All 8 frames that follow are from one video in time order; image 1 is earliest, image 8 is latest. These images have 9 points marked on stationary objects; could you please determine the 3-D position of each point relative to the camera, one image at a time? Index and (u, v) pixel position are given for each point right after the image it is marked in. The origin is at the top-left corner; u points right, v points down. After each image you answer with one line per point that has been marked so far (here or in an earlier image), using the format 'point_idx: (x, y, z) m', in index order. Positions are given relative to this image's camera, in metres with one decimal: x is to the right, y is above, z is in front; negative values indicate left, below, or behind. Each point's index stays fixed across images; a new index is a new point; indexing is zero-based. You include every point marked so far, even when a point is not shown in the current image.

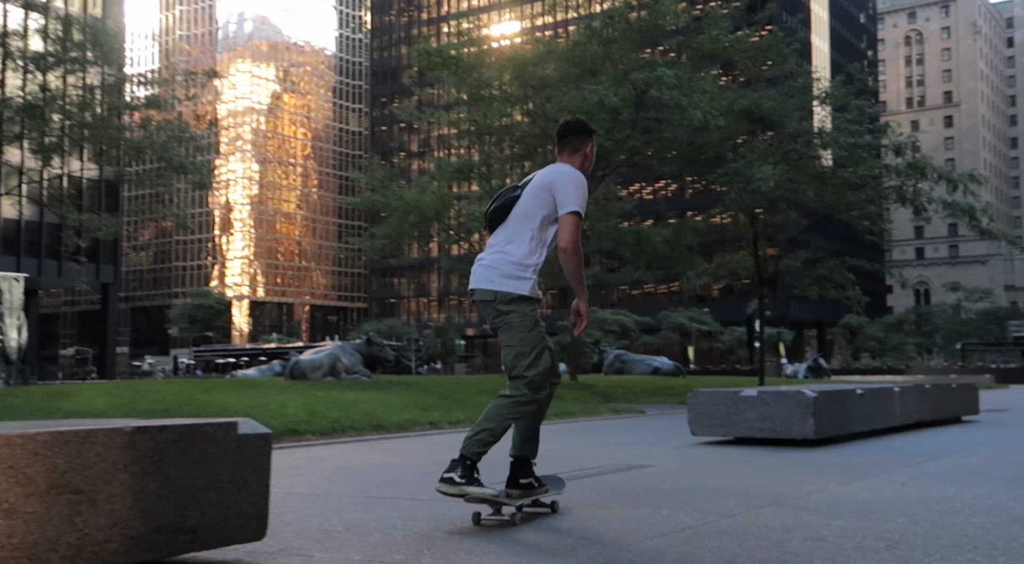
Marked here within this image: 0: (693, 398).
0: (+2.7, -1.7, +14.5) m
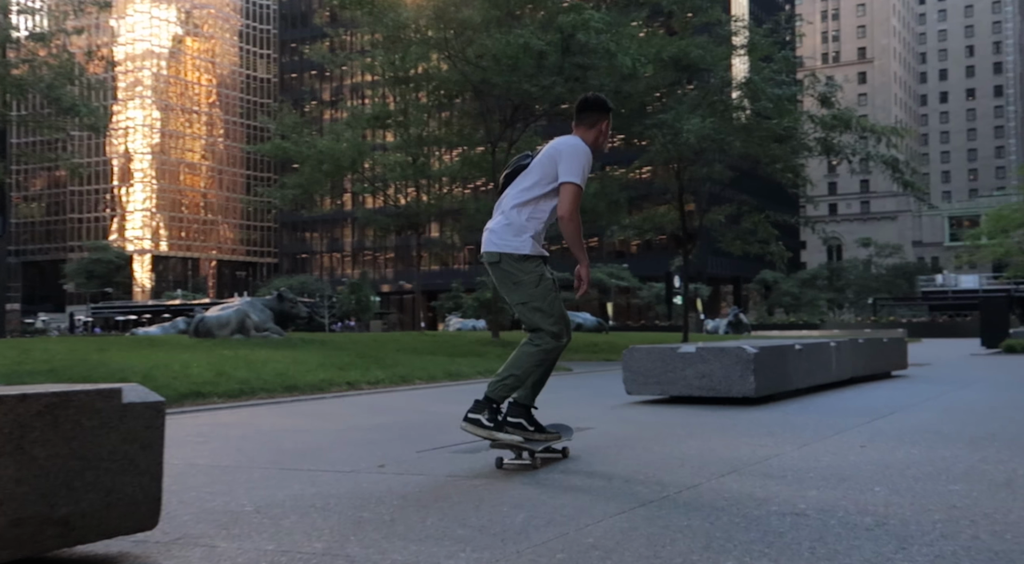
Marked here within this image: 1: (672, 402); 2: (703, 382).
0: (+1.7, -1.0, +13.7) m
1: (+2.2, -1.7, +13.5) m
2: (+2.6, -1.3, +13.0) m
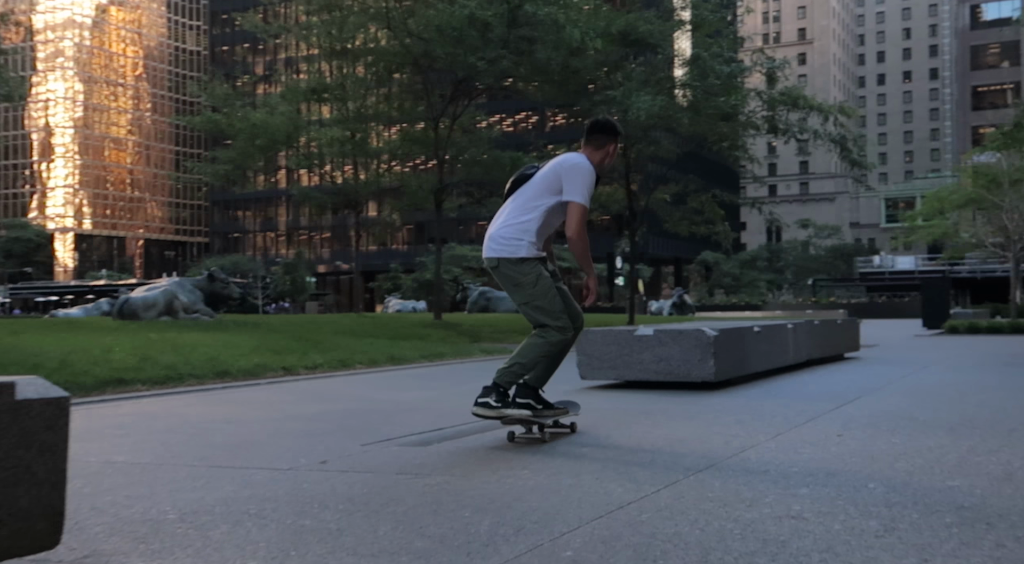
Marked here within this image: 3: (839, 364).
0: (+1.0, -0.7, +13.1) m
1: (+1.6, -1.4, +13.0) m
2: (+1.9, -1.1, +12.4) m
3: (+5.2, -1.3, +15.5) m
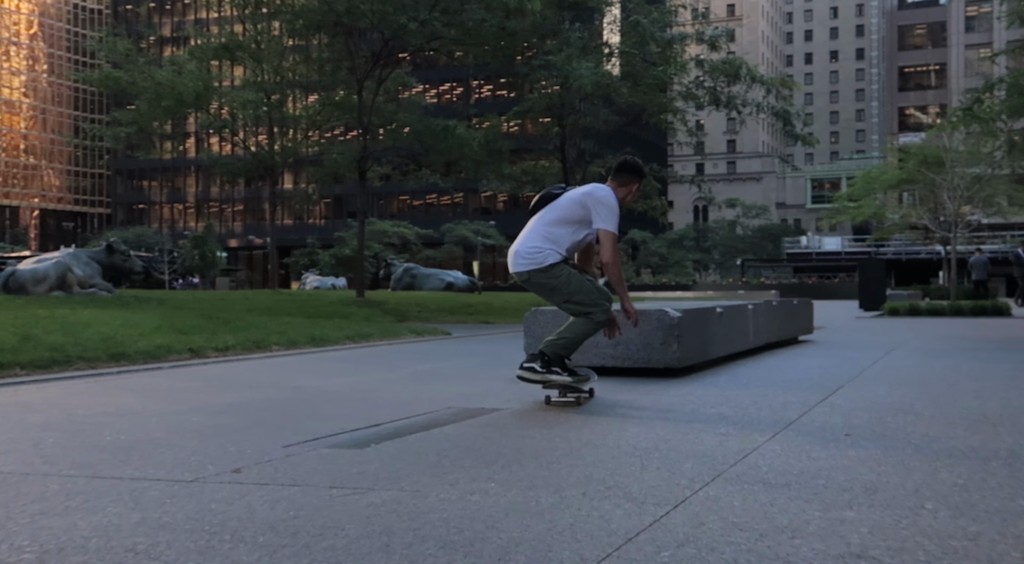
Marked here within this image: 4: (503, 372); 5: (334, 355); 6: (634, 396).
0: (+0.3, -0.4, +11.8) m
1: (+0.8, -1.1, +11.7) m
2: (+1.2, -0.8, +11.2) m
3: (+4.2, -1.0, +14.5) m
4: (-0.1, -1.1, +12.0) m
5: (-2.6, -1.1, +14.4) m
6: (+1.2, -1.1, +9.7) m
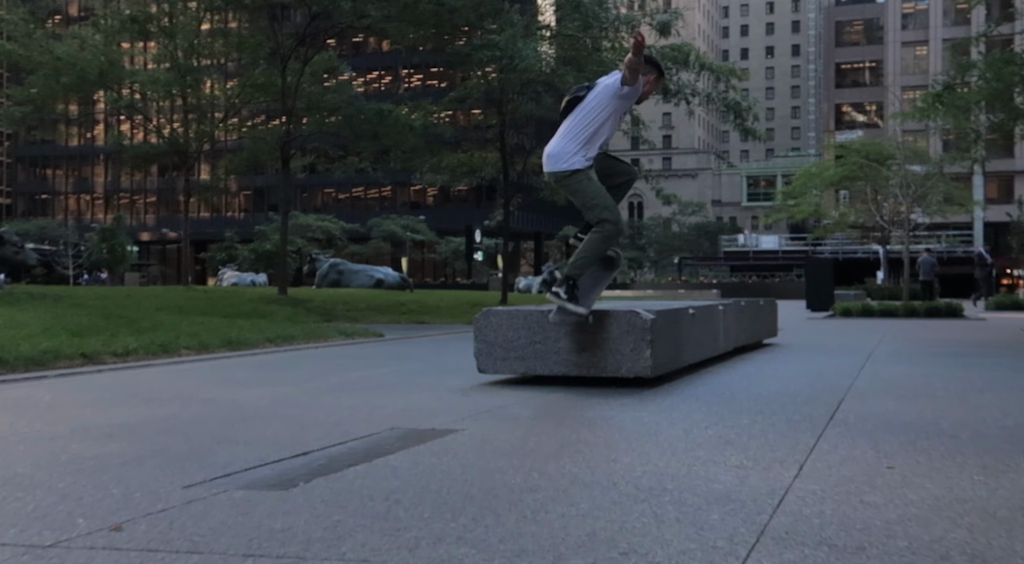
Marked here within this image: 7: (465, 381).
0: (-0.3, -0.4, +10.3) m
1: (+0.3, -1.1, +10.3) m
2: (+0.7, -0.7, +9.8) m
3: (+3.4, -1.0, +13.3) m
4: (-0.7, -1.1, +10.5) m
5: (-3.4, -1.0, +12.7) m
6: (+0.8, -1.1, +8.3) m
7: (-0.5, -1.1, +10.6) m
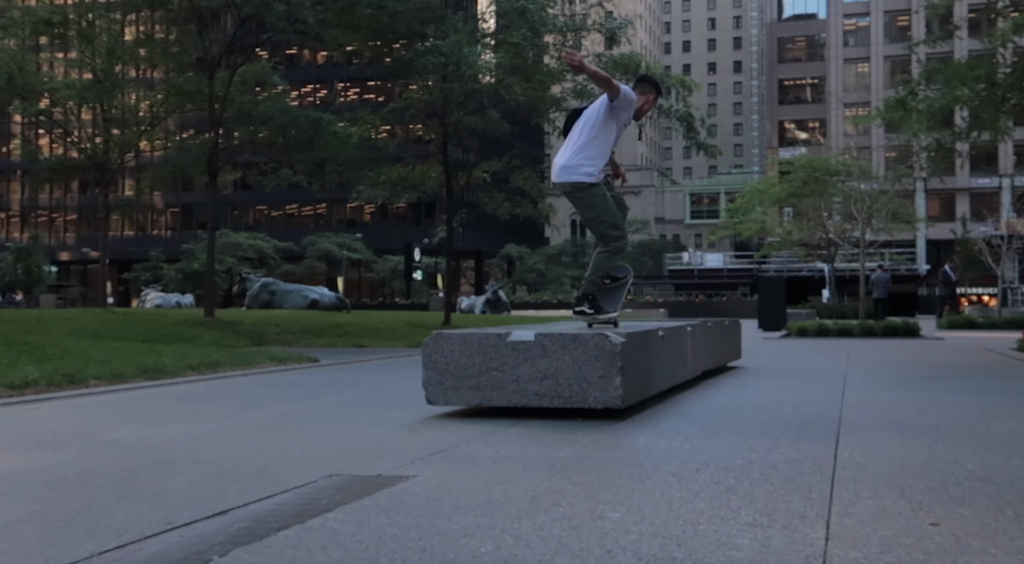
0: (-0.8, -0.6, +9.2) m
1: (-0.2, -1.3, +9.2) m
2: (+0.3, -0.9, +8.8) m
3: (+2.8, -1.2, +12.4) m
4: (-1.2, -1.3, +9.4) m
5: (-4.0, -1.3, +11.4) m
6: (+0.5, -1.3, +7.3) m
7: (-1.0, -1.3, +9.4) m
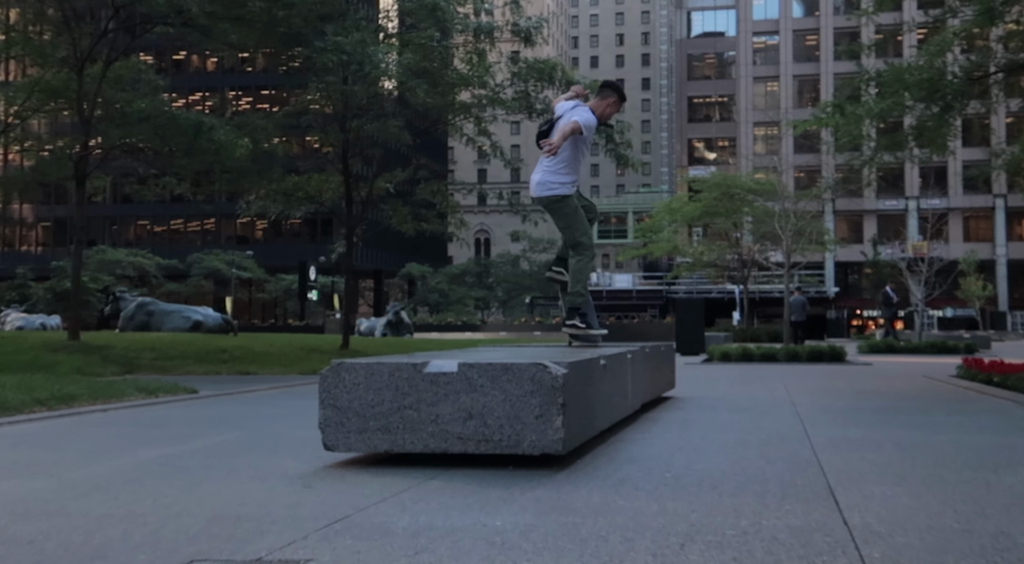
0: (-1.4, -0.7, +7.5) m
1: (-0.8, -1.4, +7.5) m
2: (-0.3, -1.1, +7.2) m
3: (+1.8, -1.4, +11.1) m
4: (-1.8, -1.4, +7.6) m
5: (-4.8, -1.4, +9.3) m
6: (0.0, -1.4, +5.7) m
7: (-1.7, -1.4, +7.7) m
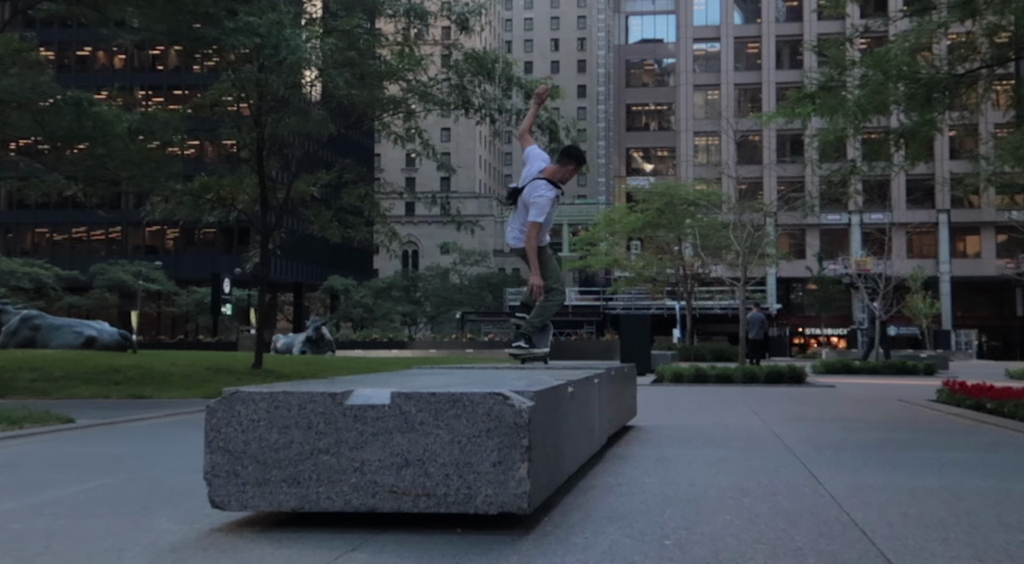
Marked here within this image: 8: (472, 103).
0: (-1.7, -0.7, +5.7) m
1: (-1.1, -1.5, +5.7) m
2: (-0.6, -1.1, +5.4) m
3: (+1.2, -1.5, +9.4) m
4: (-2.1, -1.4, +5.7) m
5: (-5.2, -1.5, +7.2) m
6: (-0.1, -1.4, +4.0) m
7: (-2.0, -1.5, +5.8) m
8: (-1.0, +3.5, +19.8) m
